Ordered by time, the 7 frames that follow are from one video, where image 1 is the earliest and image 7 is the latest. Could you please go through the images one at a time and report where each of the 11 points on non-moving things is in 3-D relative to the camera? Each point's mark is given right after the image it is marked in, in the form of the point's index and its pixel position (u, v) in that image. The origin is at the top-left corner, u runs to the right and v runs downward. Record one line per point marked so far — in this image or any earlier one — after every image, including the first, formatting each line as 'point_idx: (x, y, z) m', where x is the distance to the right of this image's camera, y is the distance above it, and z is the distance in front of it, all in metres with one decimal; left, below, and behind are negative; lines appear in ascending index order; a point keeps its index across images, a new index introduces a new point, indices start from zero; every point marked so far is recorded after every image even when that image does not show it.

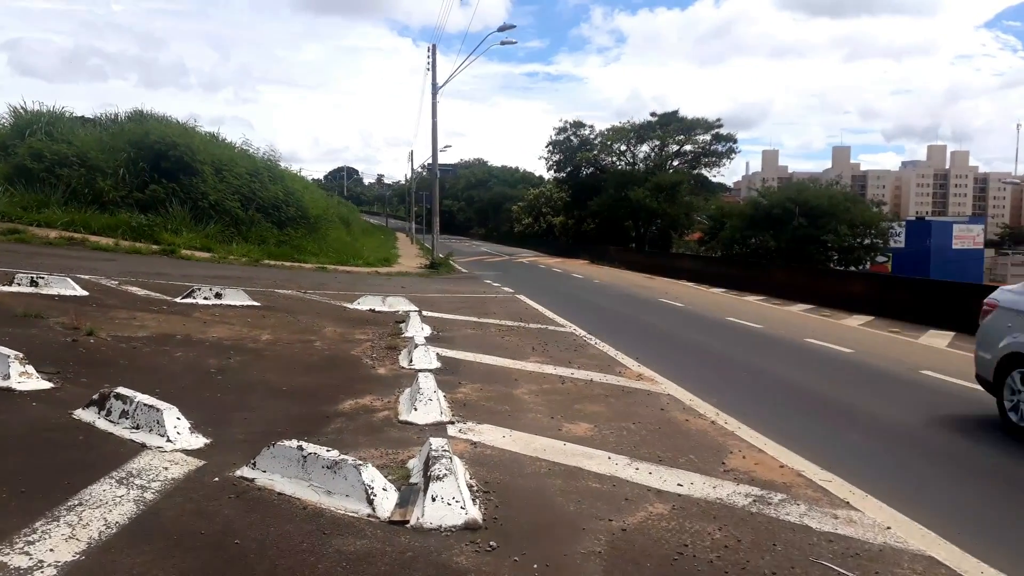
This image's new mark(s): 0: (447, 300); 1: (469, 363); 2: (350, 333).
0: (-1.2, -0.2, +15.3) m
1: (-0.4, -0.8, +8.5) m
2: (-2.0, -0.6, +10.3) m
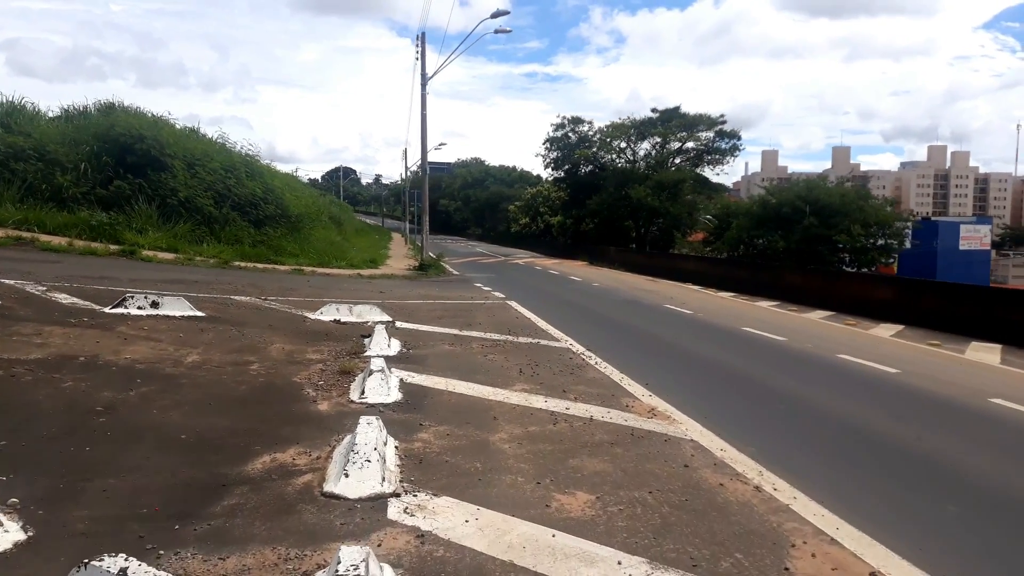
0: (-1.3, -0.3, +13.6) m
1: (-0.6, -0.8, +6.8) m
2: (-2.1, -0.6, +8.5) m
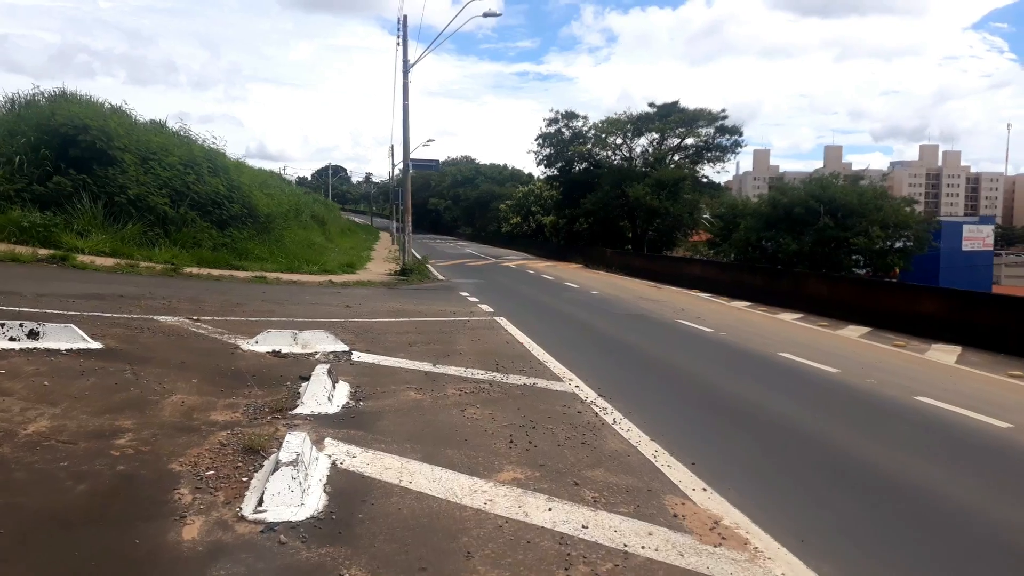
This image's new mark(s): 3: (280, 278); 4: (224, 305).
0: (-1.5, -0.5, +11.2) m
1: (-0.7, -1.1, +4.5) m
2: (-2.2, -0.9, +6.2) m
3: (-5.1, +0.2, +19.2) m
4: (-4.1, -0.3, +12.2) m
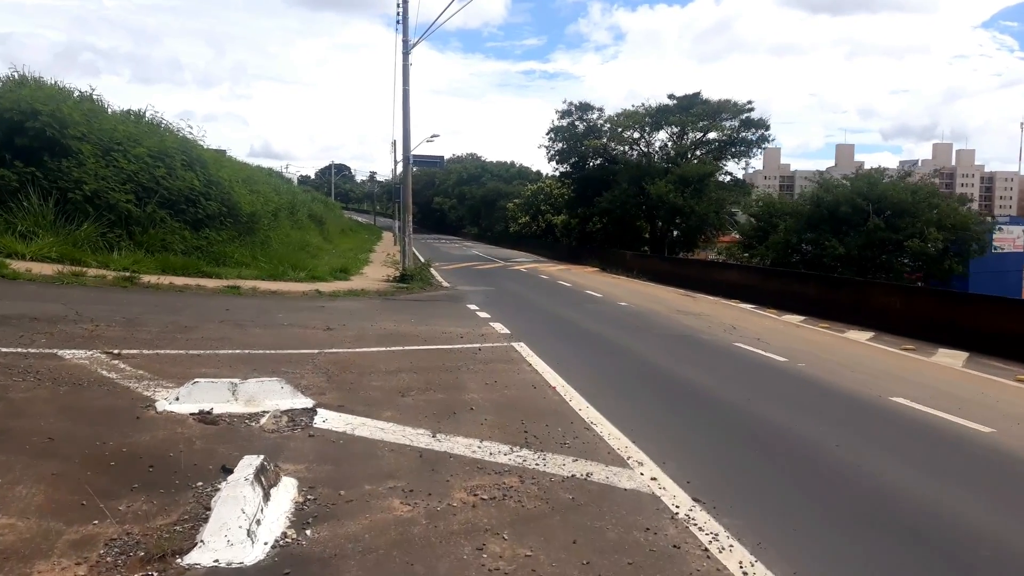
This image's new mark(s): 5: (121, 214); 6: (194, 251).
0: (-1.2, -0.7, +8.5) m
1: (-0.5, -1.3, +1.8) m
2: (-2.0, -1.1, +3.5) m
3: (-4.8, 0.0, +16.5) m
4: (-3.8, -0.5, +9.5) m
5: (-8.1, +1.5, +17.7) m
6: (-7.0, +0.8, +18.9) m
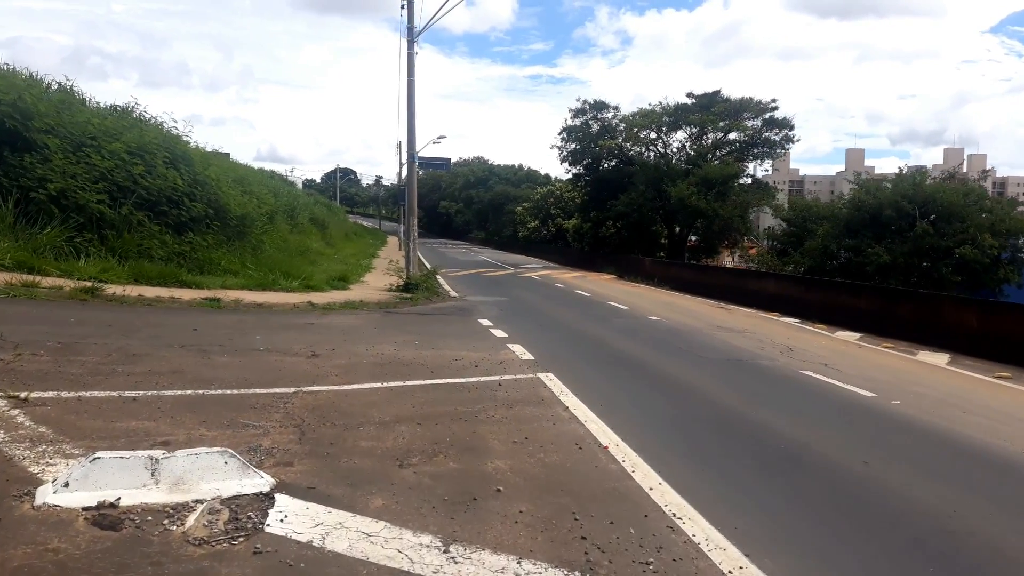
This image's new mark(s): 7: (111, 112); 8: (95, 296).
0: (-1.0, -0.9, +6.6) m
1: (-0.2, -1.4, -0.2) m
2: (-1.8, -1.2, +1.5) m
3: (-4.5, -0.2, +14.6) m
4: (-3.6, -0.6, +7.6) m
5: (-7.8, +1.3, +15.8) m
6: (-6.7, +0.6, +17.0) m
7: (-9.2, +4.0, +19.6) m
8: (-6.0, -0.1, +12.3) m
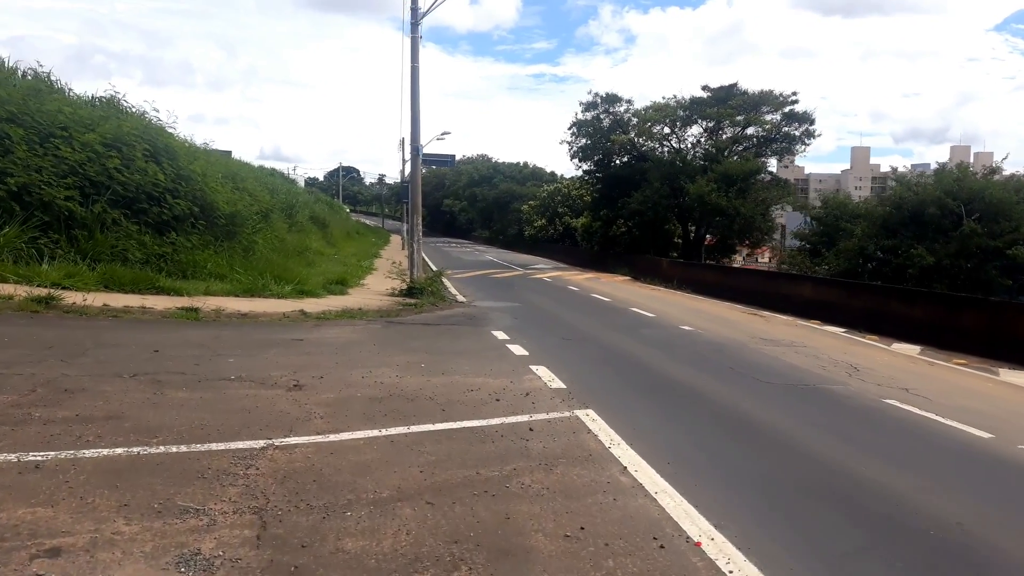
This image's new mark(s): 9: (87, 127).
0: (-0.7, -1.0, +4.9) m
1: (0.0, -1.6, -1.9) m
2: (-1.5, -1.4, -0.1) m
3: (-4.3, -0.3, +12.9) m
4: (-3.3, -0.8, +5.9) m
5: (-7.5, +1.2, +14.1) m
6: (-6.4, +0.5, +15.4) m
7: (-8.9, +3.9, +17.9) m
8: (-5.7, -0.2, +10.6) m
9: (-8.1, +3.1, +16.5) m
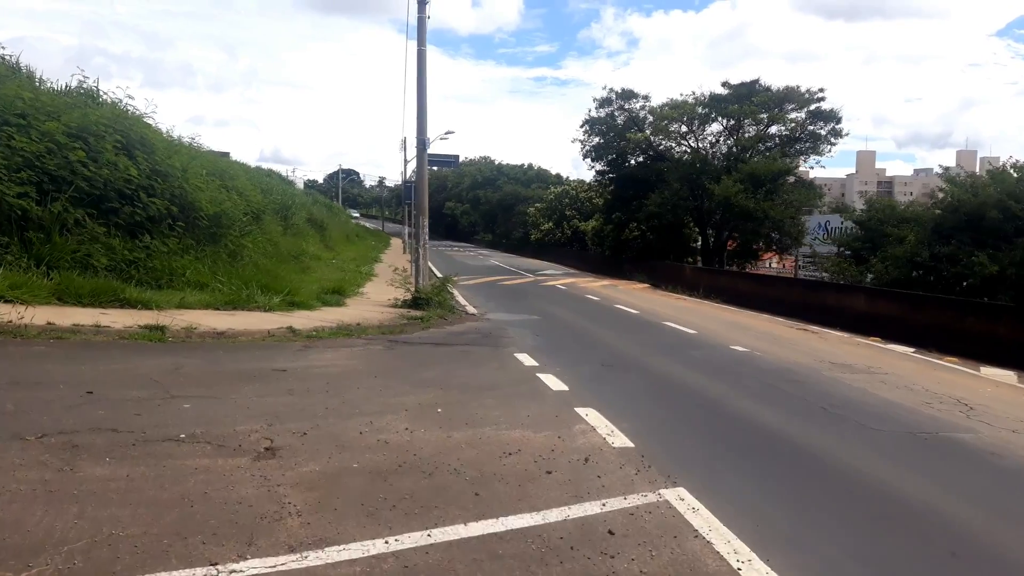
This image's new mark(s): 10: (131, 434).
0: (-0.4, -1.2, +2.9) m
1: (+0.3, -1.7, -3.9) m
2: (-1.2, -1.5, -2.1) m
3: (-3.9, -0.5, +10.9) m
4: (-3.0, -0.9, +3.9) m
5: (-7.1, +1.1, +12.1) m
6: (-6.1, +0.3, +13.4) m
7: (-8.5, +3.8, +16.0) m
8: (-5.4, -0.4, +8.6) m
9: (-7.8, +2.9, +14.5) m
10: (-2.3, -0.9, +5.3) m
